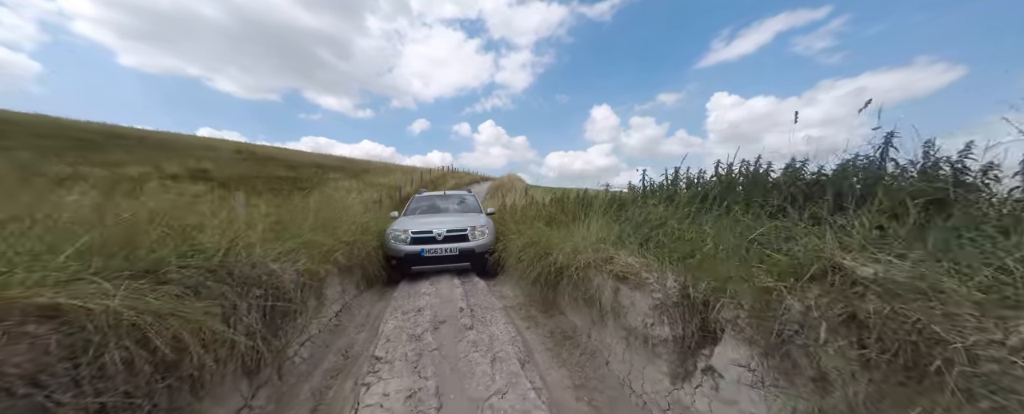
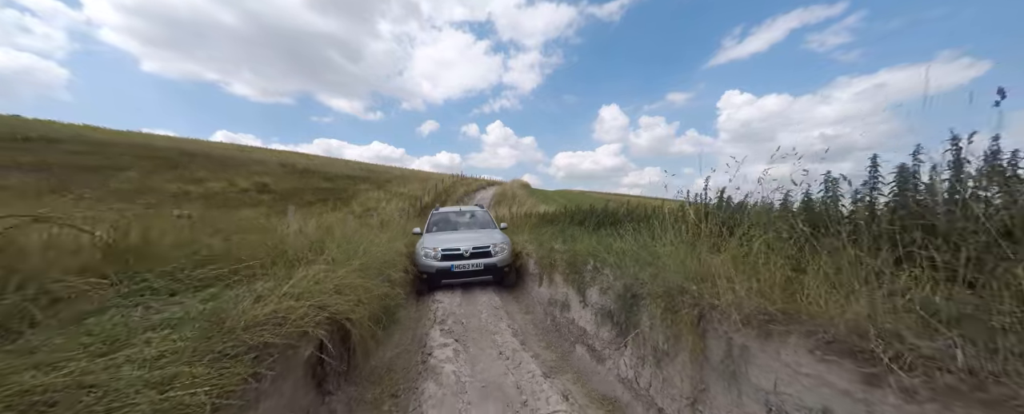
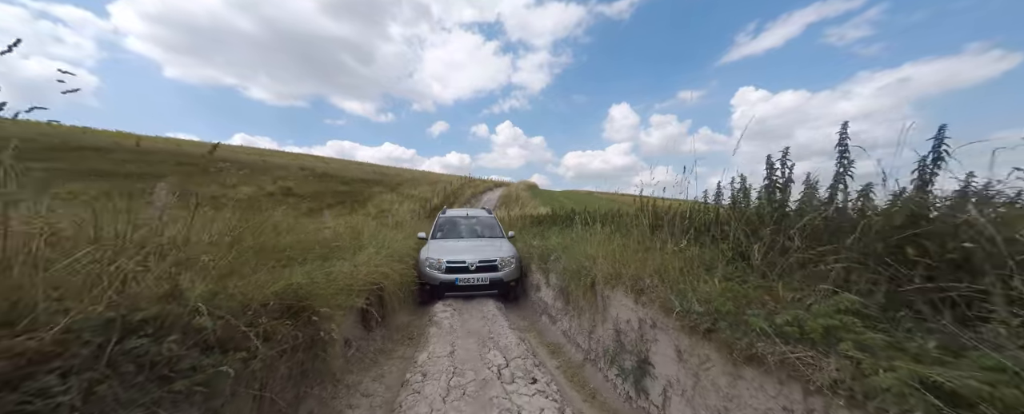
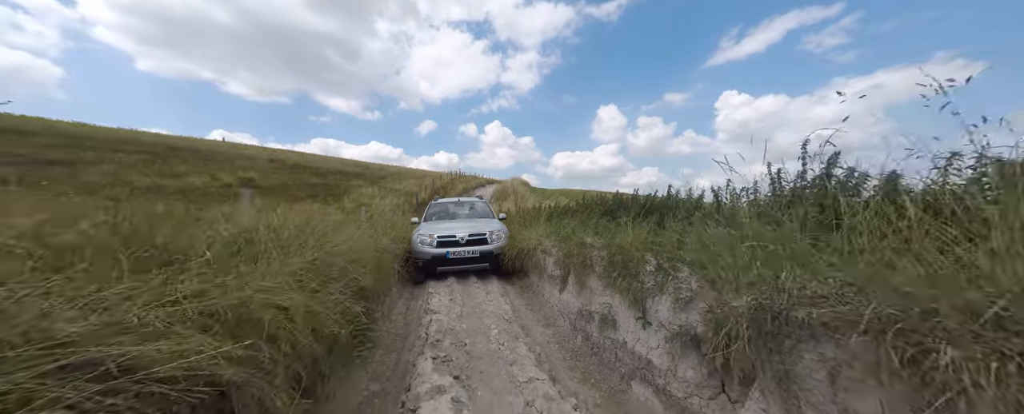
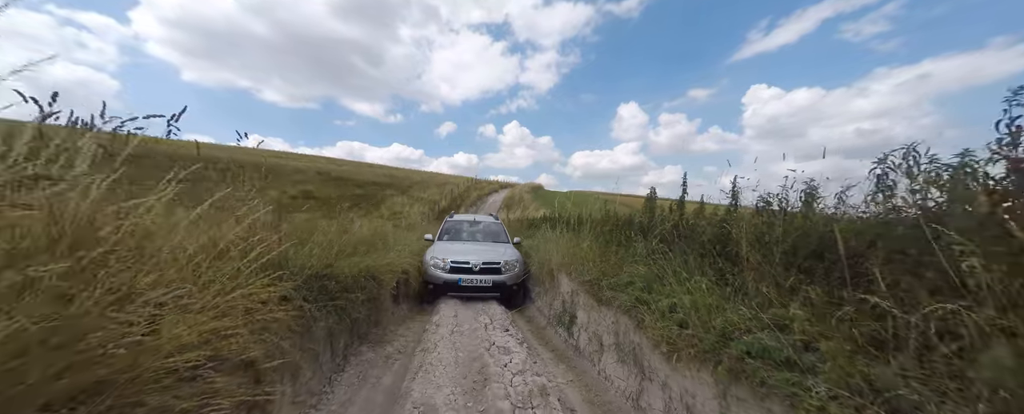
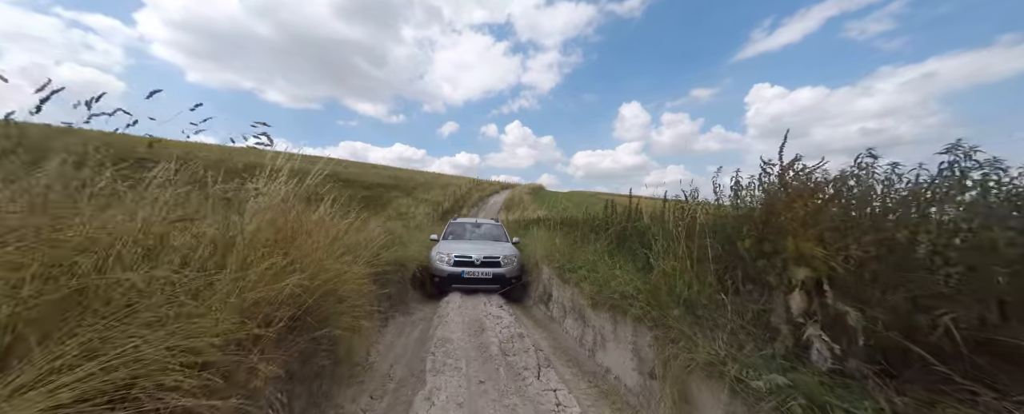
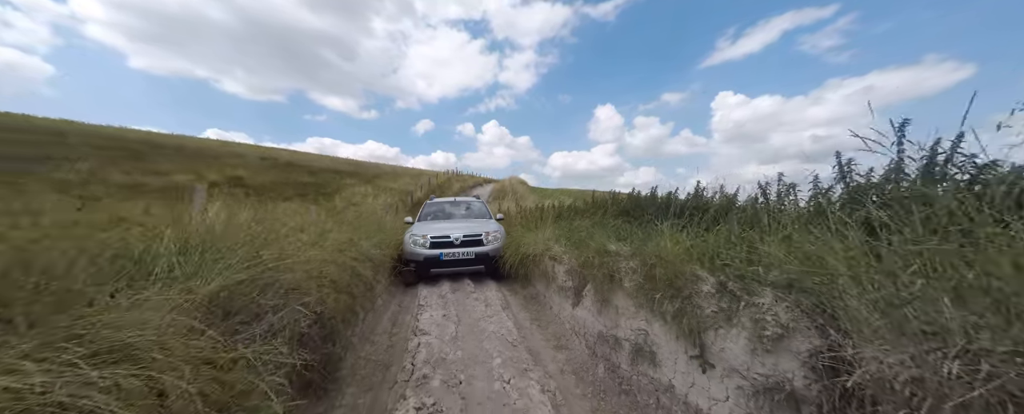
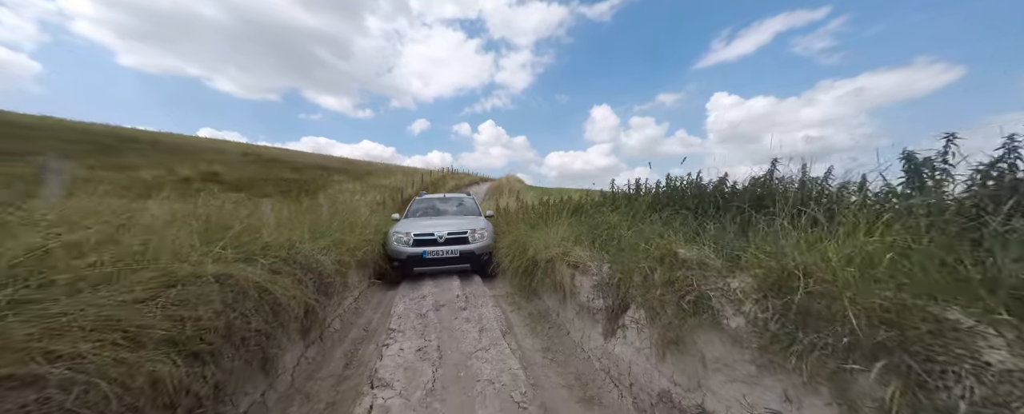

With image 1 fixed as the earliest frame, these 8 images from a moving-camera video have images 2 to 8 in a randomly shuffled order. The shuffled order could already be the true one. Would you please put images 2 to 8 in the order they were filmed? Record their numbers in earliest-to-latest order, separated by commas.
8, 7, 4, 2, 3, 5, 6
